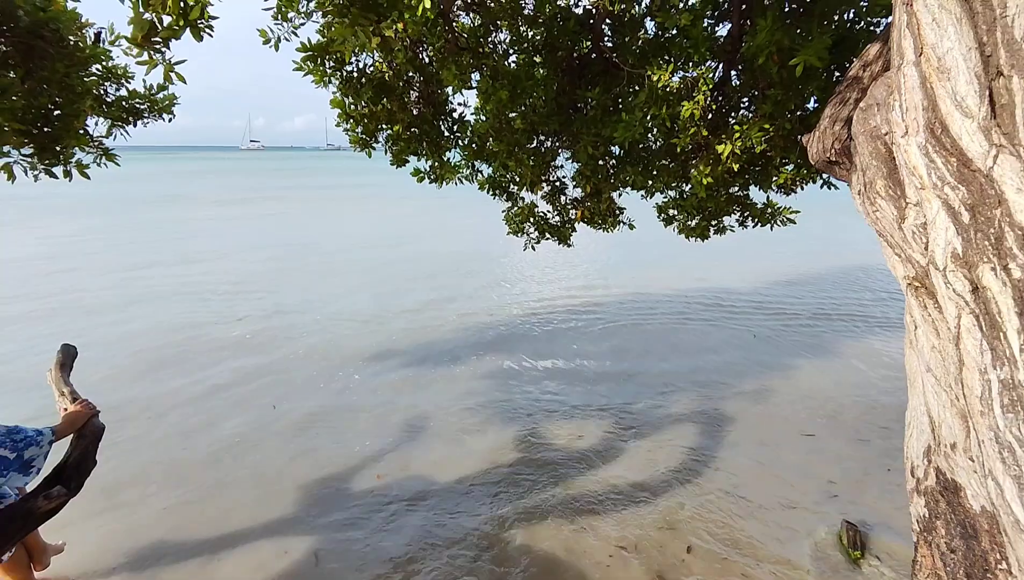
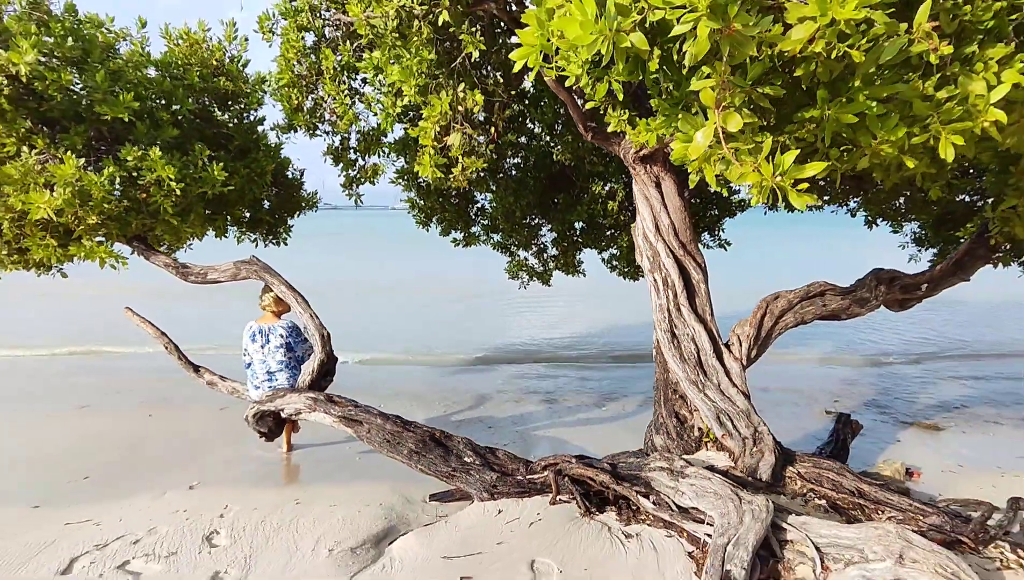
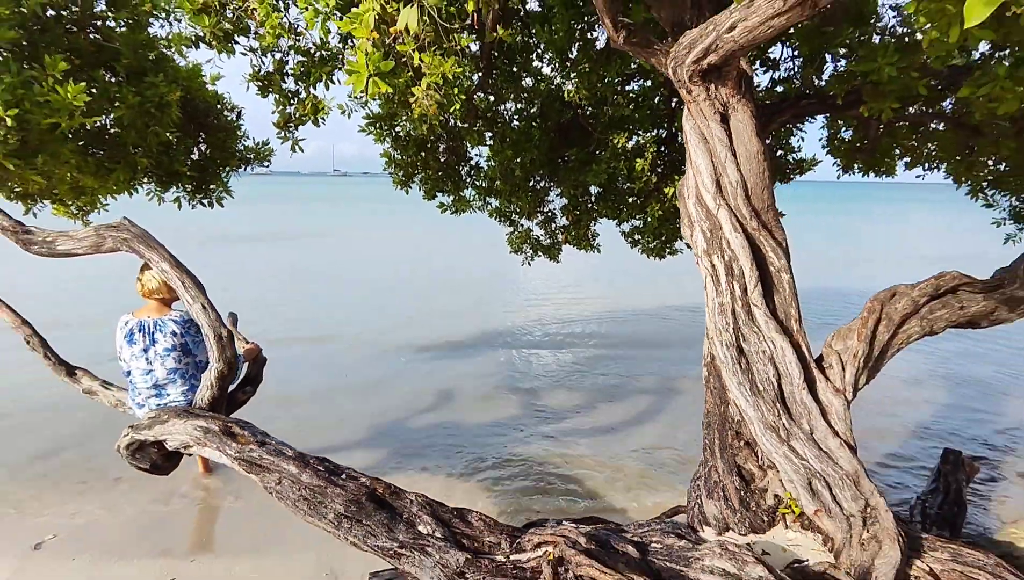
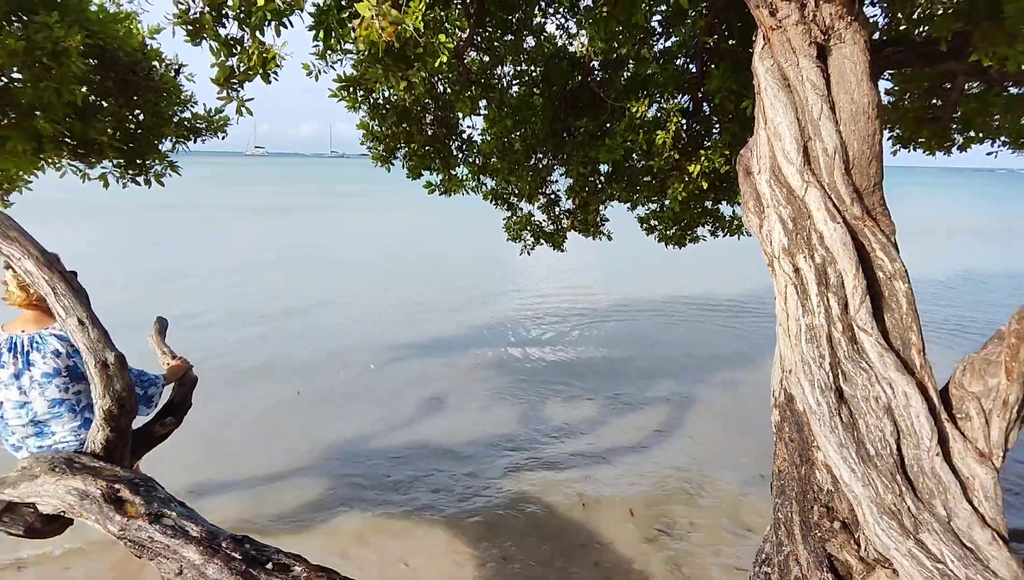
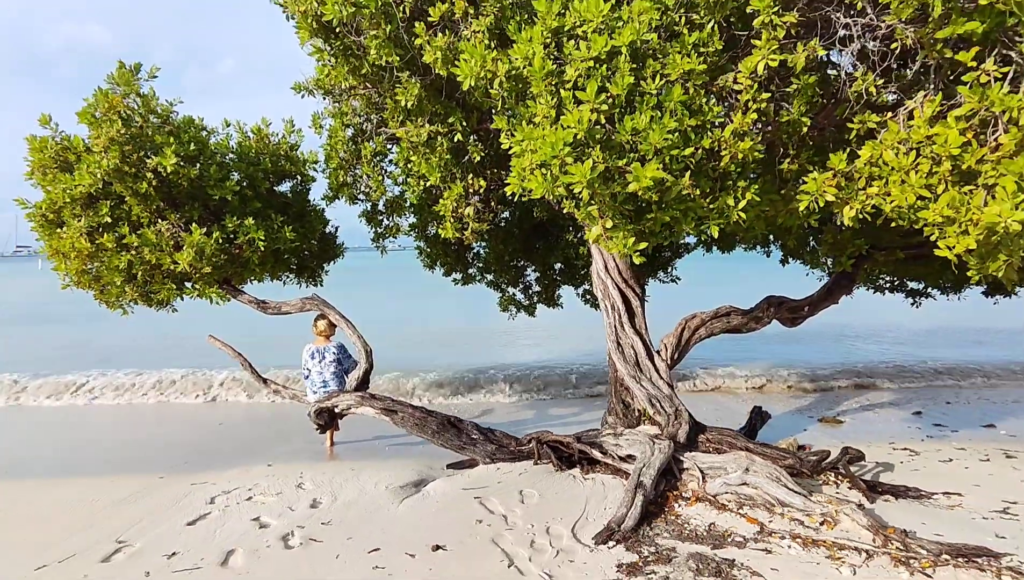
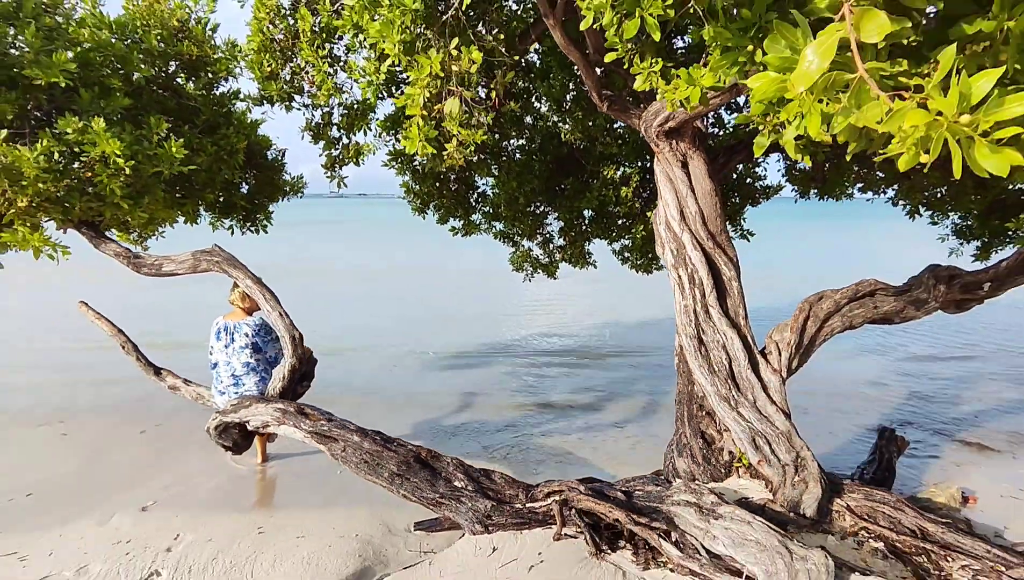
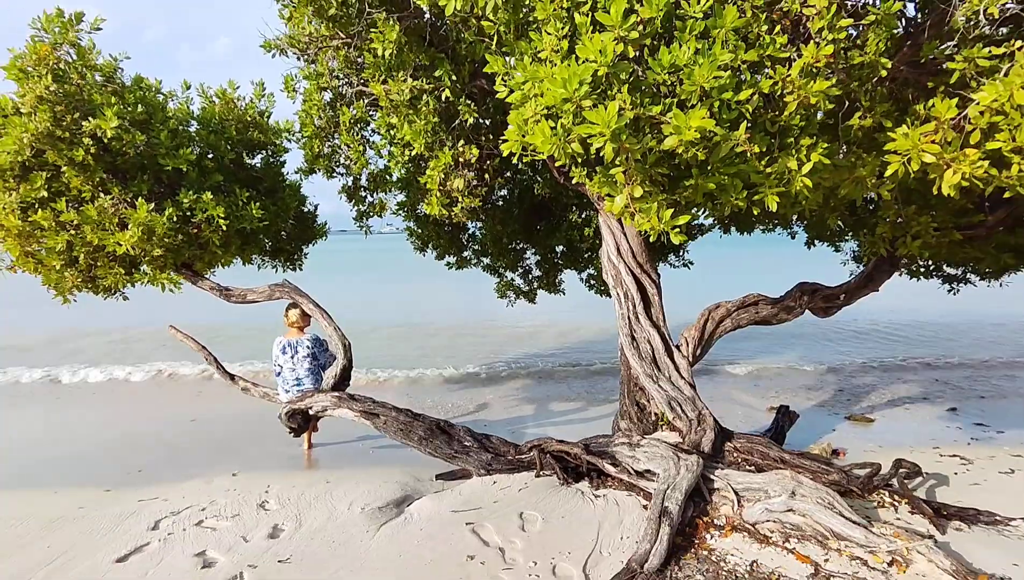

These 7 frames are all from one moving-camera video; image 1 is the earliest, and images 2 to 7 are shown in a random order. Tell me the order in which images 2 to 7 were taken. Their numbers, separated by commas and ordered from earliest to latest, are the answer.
4, 3, 6, 2, 7, 5
